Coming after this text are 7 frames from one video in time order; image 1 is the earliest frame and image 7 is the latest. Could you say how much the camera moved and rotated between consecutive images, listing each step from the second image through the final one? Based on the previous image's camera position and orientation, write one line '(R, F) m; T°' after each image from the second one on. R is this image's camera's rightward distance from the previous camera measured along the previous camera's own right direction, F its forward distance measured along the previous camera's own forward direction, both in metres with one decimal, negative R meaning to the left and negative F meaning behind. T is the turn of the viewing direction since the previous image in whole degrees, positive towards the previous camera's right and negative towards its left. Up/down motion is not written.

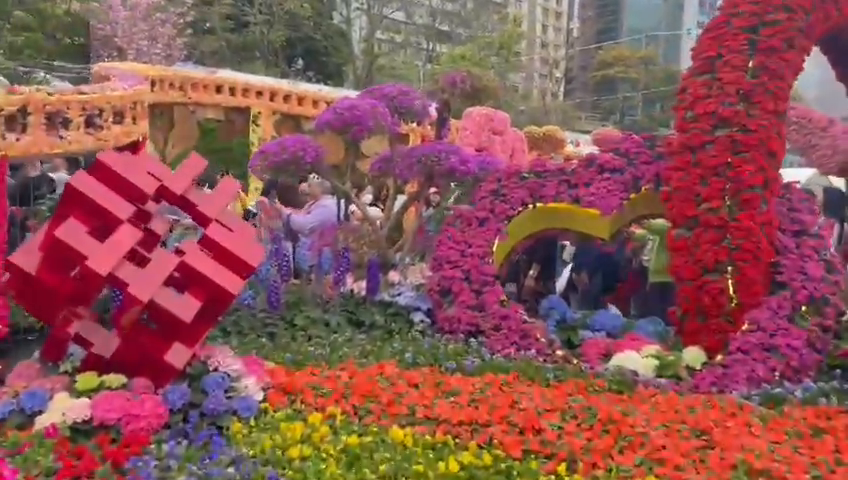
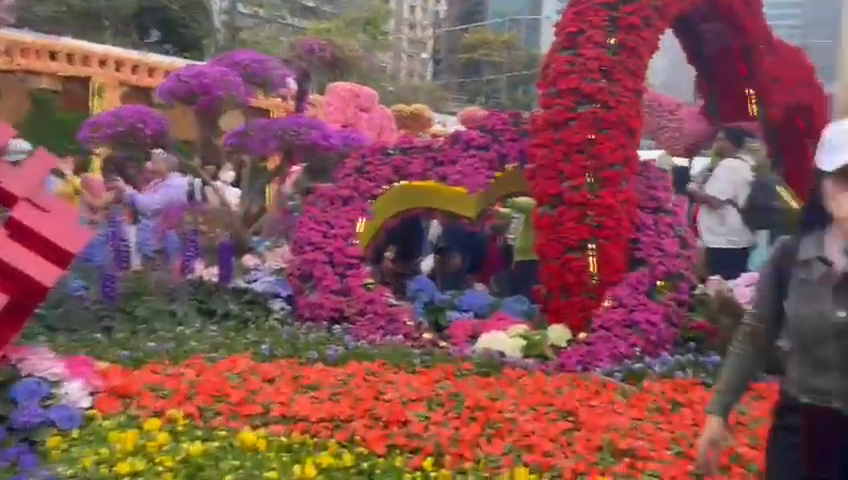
(+0.1, +0.3) m; +10°
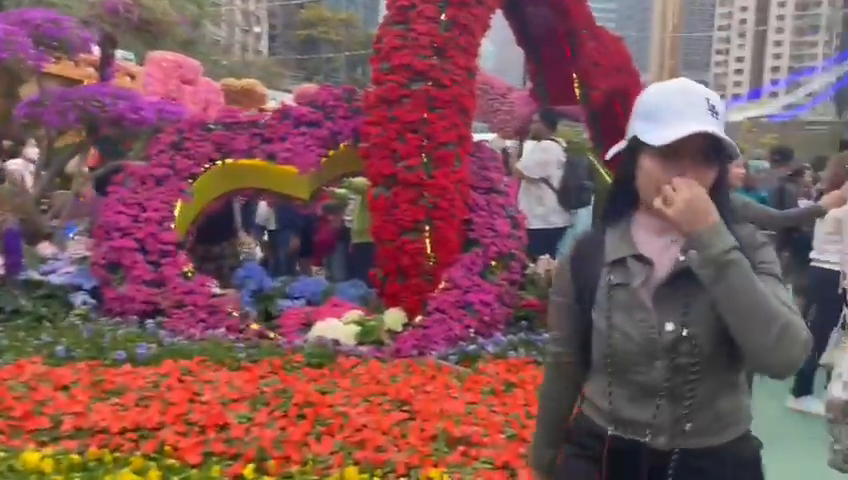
(+0.1, +0.3) m; +13°
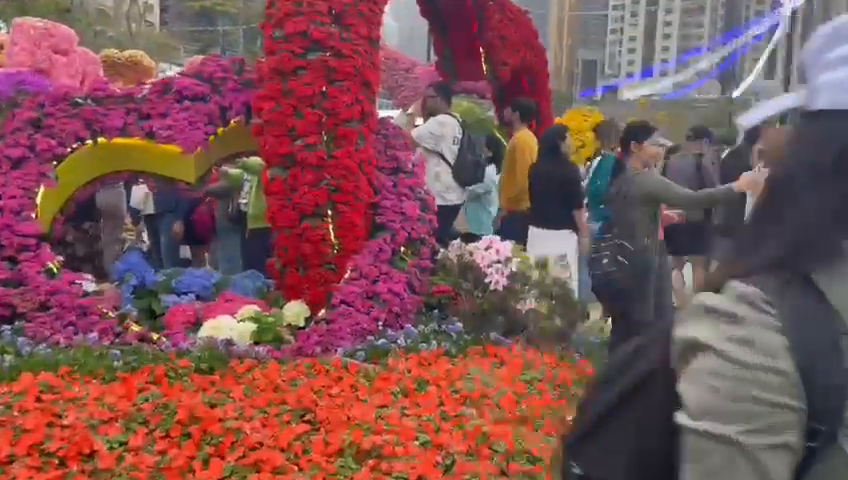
(0.0, +0.4) m; +8°
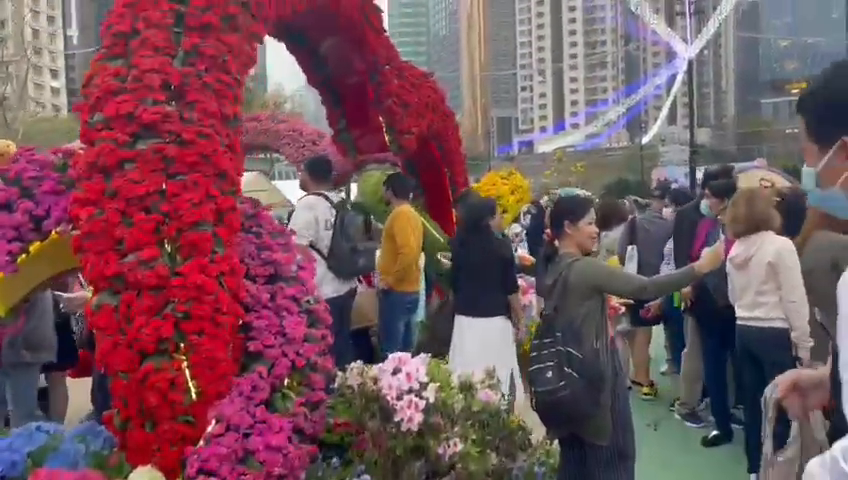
(+0.3, +1.1) m; +6°
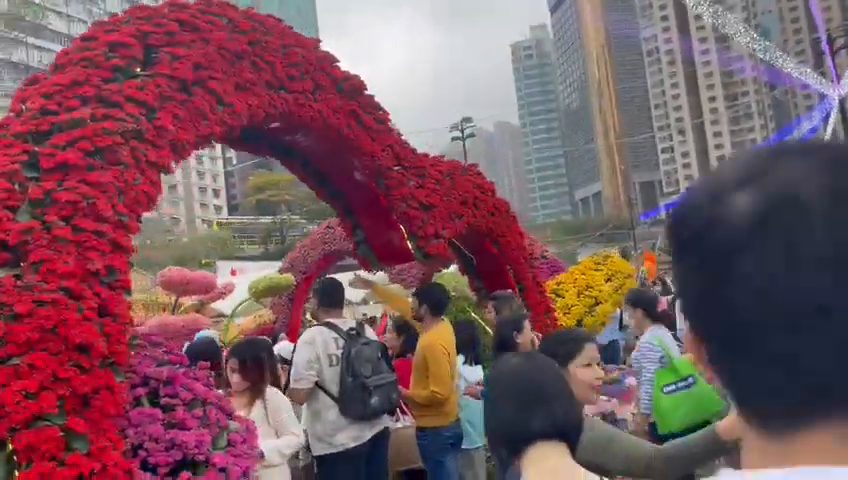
(+1.0, +1.1) m; -12°
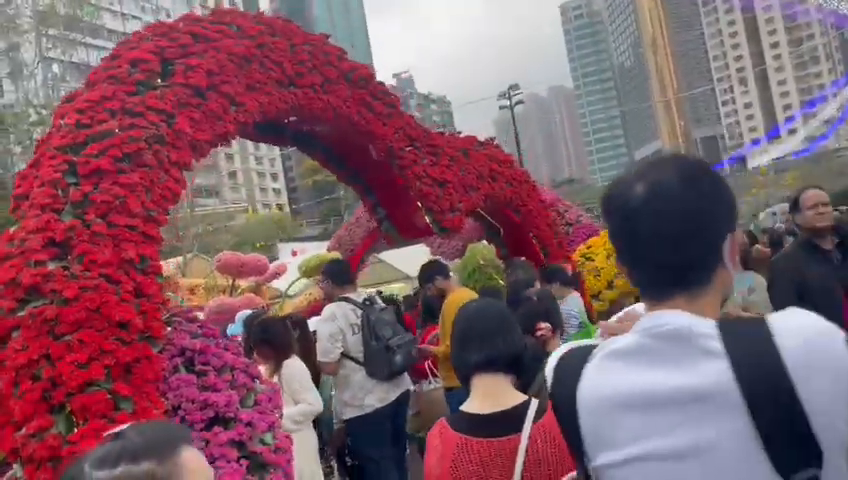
(+0.4, -0.4) m; -5°
